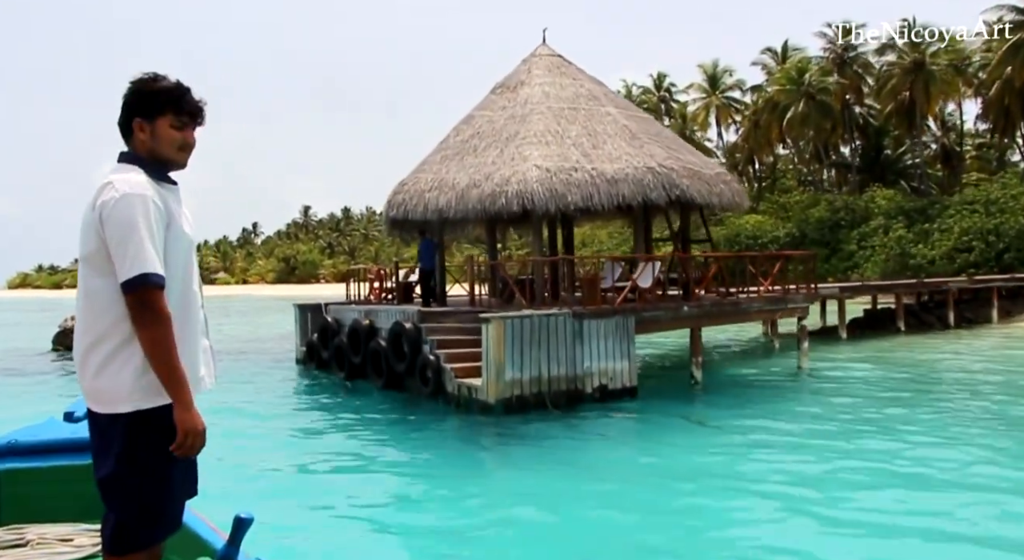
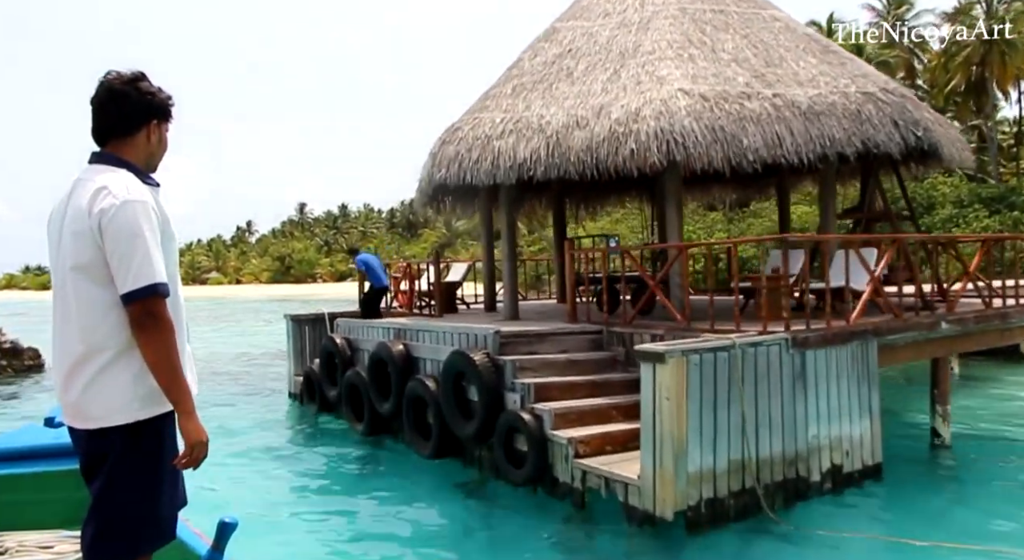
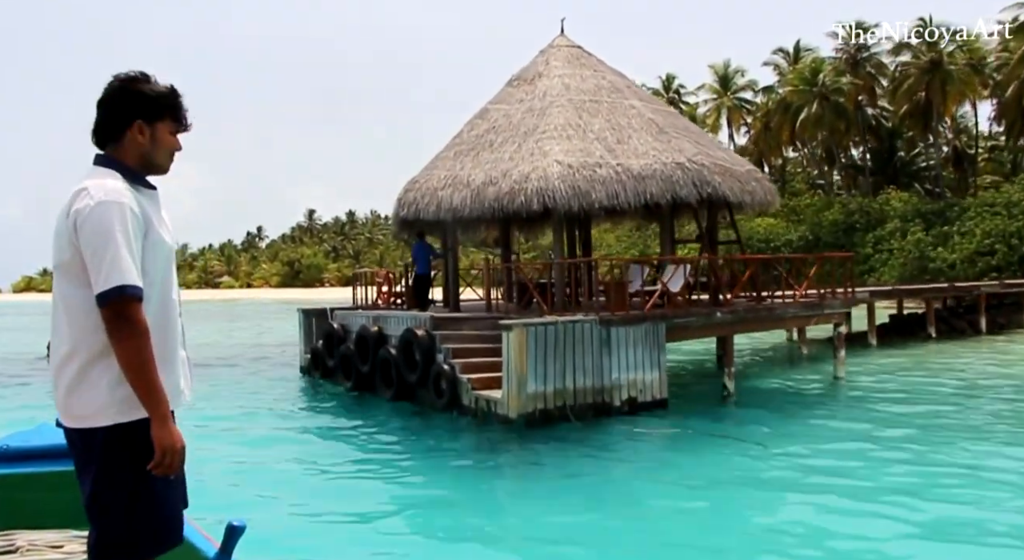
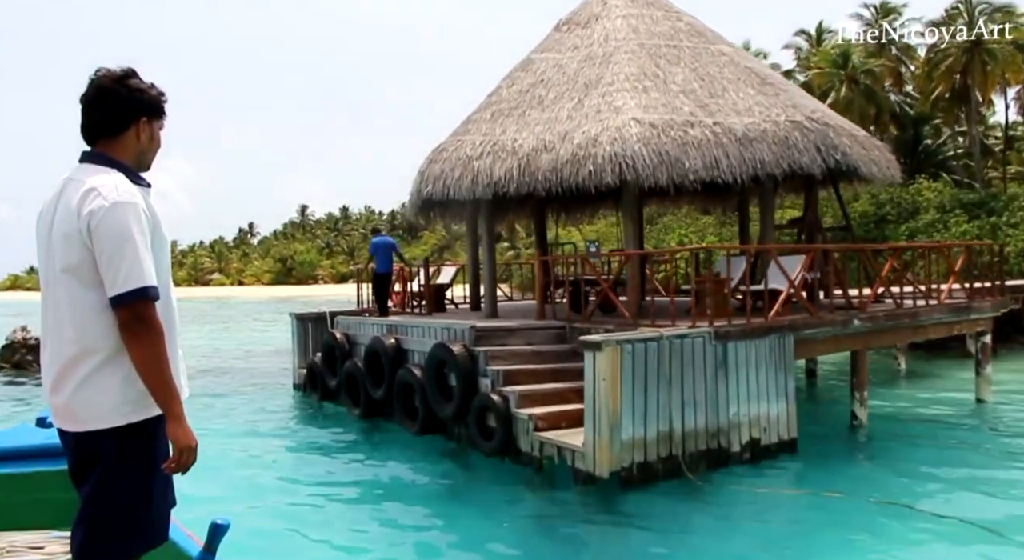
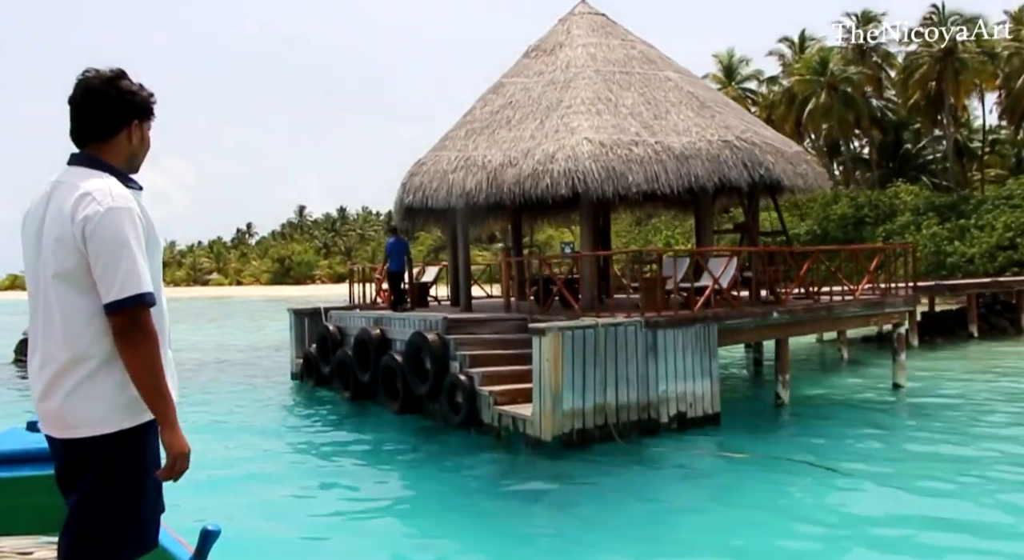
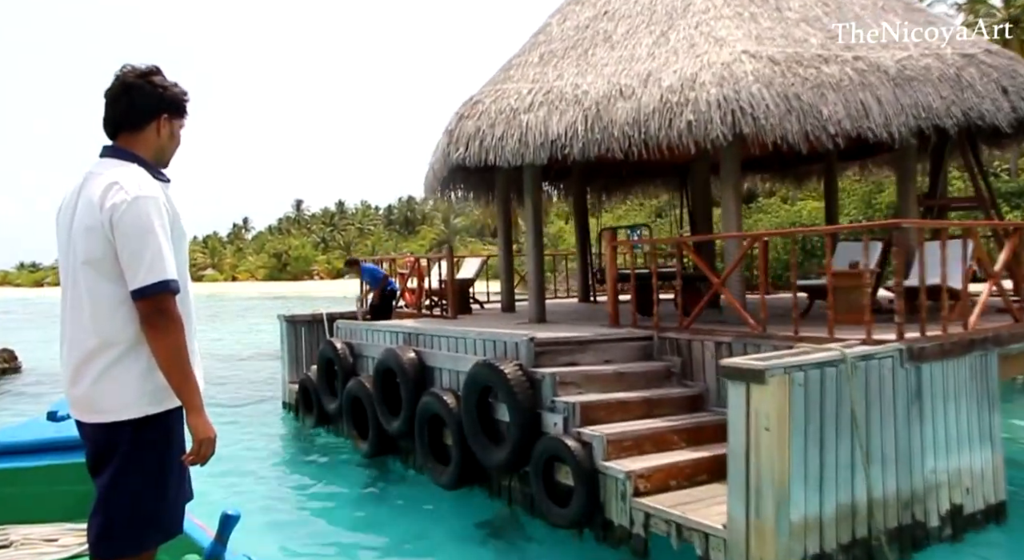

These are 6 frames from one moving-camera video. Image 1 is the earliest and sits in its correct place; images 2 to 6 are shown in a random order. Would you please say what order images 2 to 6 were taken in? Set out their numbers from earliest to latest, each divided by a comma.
3, 5, 4, 2, 6
